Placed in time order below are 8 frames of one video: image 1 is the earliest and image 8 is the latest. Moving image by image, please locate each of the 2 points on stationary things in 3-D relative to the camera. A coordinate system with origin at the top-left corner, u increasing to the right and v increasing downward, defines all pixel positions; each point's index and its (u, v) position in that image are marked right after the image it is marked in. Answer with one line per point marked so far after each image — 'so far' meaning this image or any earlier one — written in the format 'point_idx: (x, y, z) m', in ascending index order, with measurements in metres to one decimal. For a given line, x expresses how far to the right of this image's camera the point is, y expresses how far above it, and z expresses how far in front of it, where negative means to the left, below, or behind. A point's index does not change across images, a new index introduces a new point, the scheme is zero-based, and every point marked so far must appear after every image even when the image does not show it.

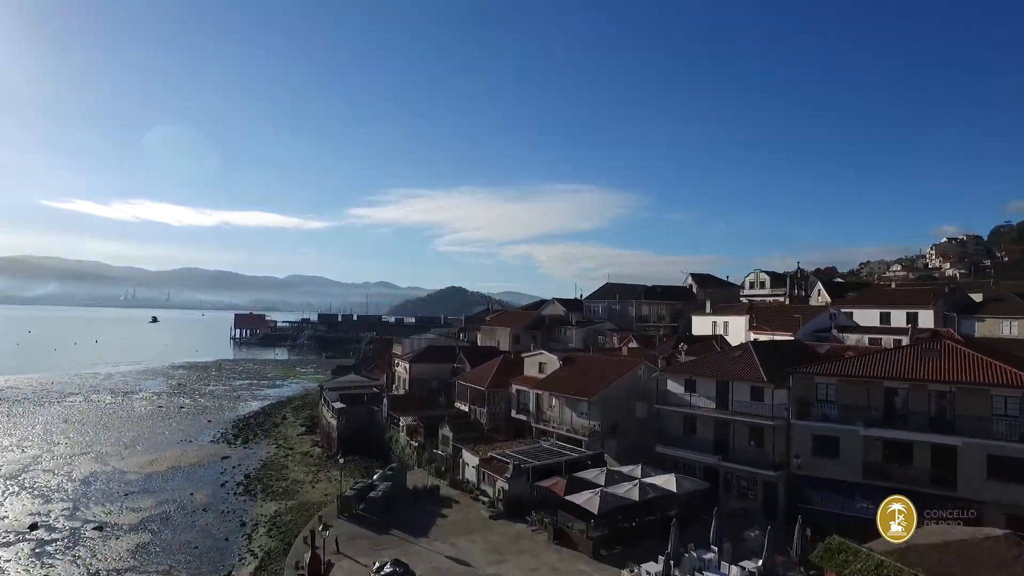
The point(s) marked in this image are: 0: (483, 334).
0: (-0.7, -1.1, +14.3) m
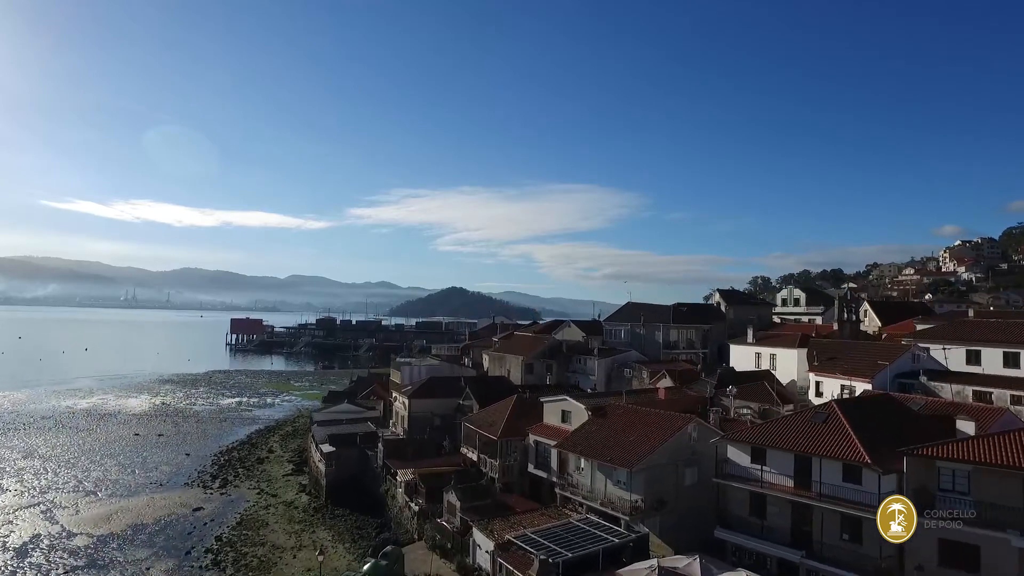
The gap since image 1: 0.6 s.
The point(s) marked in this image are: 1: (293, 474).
0: (-0.5, -1.6, +12.8) m
1: (-4.5, -3.8, +12.2) m
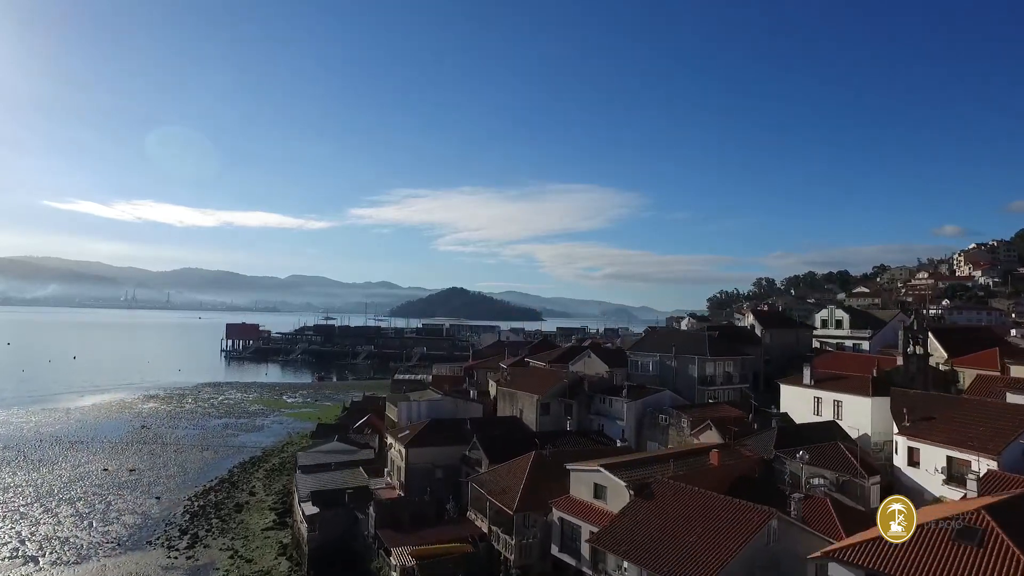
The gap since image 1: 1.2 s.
0: (-0.2, -2.1, +11.3) m
1: (-4.3, -4.3, +10.7) m
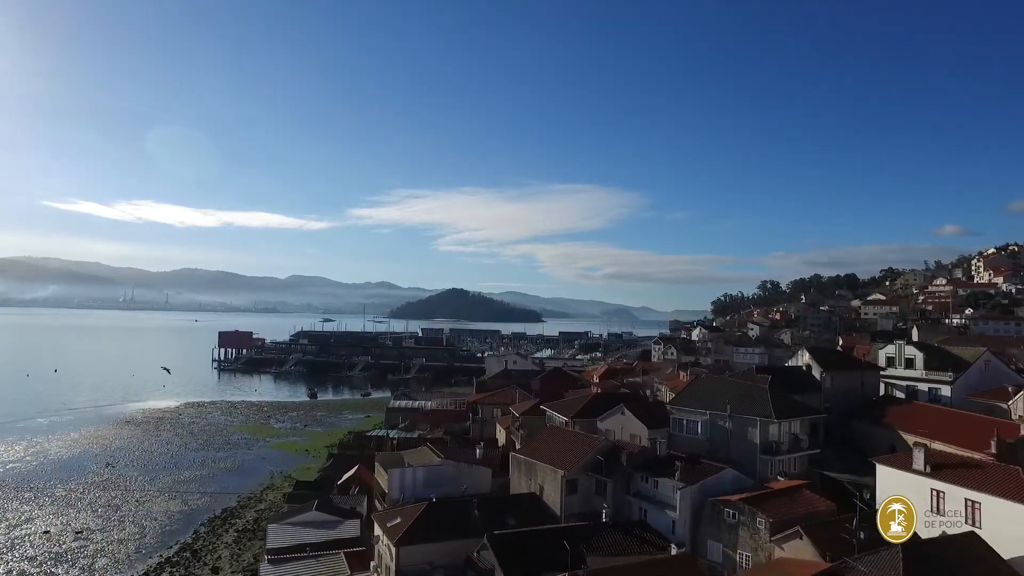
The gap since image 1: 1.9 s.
0: (0.0, -2.7, +9.2) m
1: (-4.0, -5.0, +8.6) m
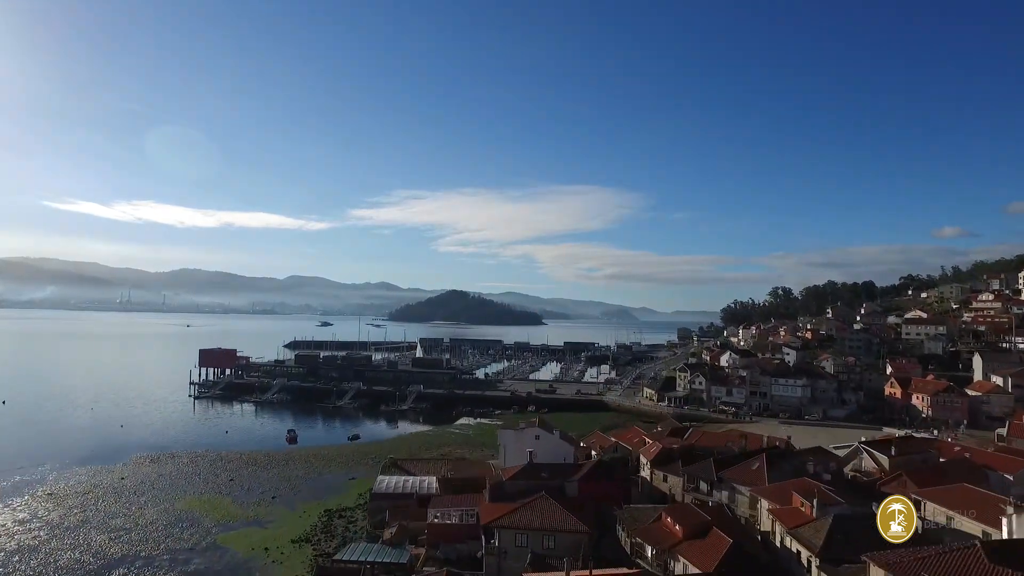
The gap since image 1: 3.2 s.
0: (+0.6, -4.1, +4.4) m
1: (-3.5, -6.3, +3.8) m
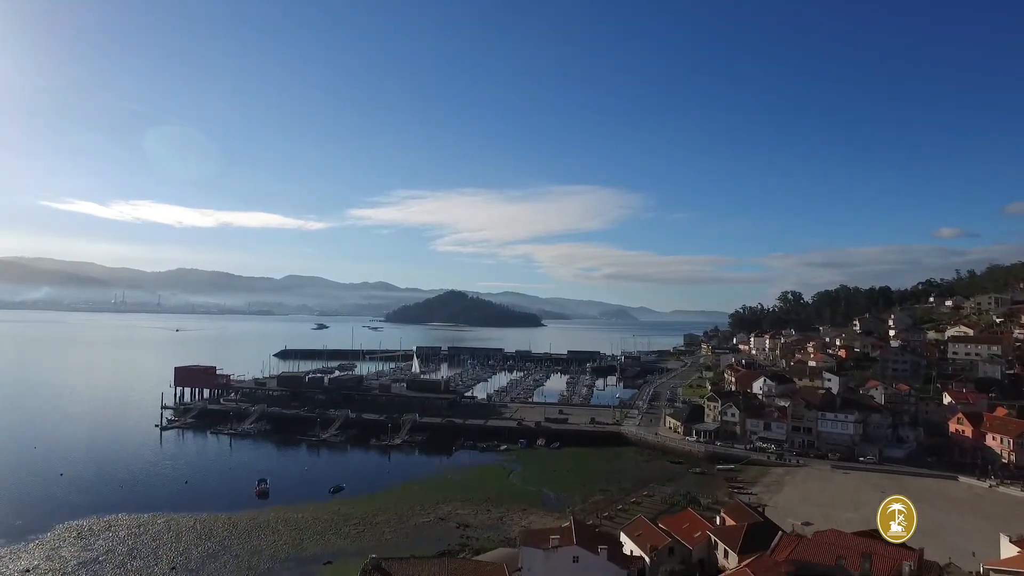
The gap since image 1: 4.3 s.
0: (+1.1, -5.2, -0.3) m
1: (-3.0, -7.4, -0.9) m
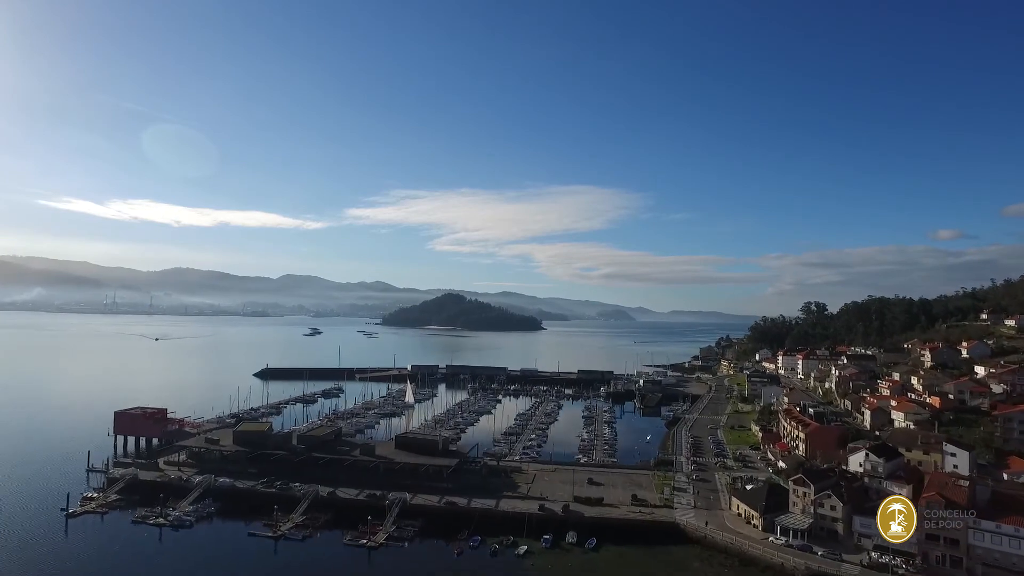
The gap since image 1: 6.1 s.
0: (+2.2, -7.3, -9.4) m
1: (-1.9, -9.5, -10.0) m
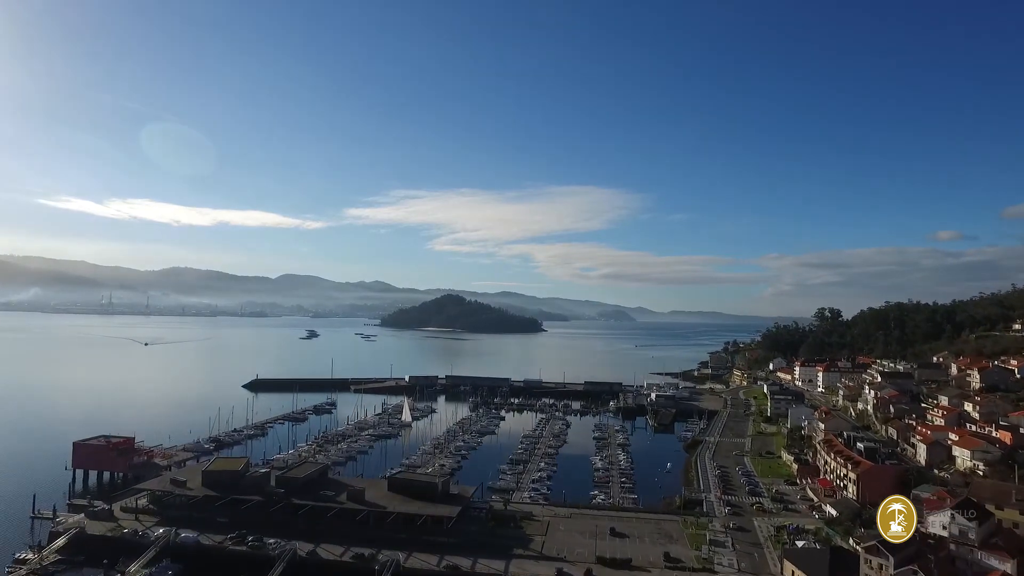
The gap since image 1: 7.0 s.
0: (+2.8, -8.3, -14.1) m
1: (-1.3, -10.6, -14.7) m
